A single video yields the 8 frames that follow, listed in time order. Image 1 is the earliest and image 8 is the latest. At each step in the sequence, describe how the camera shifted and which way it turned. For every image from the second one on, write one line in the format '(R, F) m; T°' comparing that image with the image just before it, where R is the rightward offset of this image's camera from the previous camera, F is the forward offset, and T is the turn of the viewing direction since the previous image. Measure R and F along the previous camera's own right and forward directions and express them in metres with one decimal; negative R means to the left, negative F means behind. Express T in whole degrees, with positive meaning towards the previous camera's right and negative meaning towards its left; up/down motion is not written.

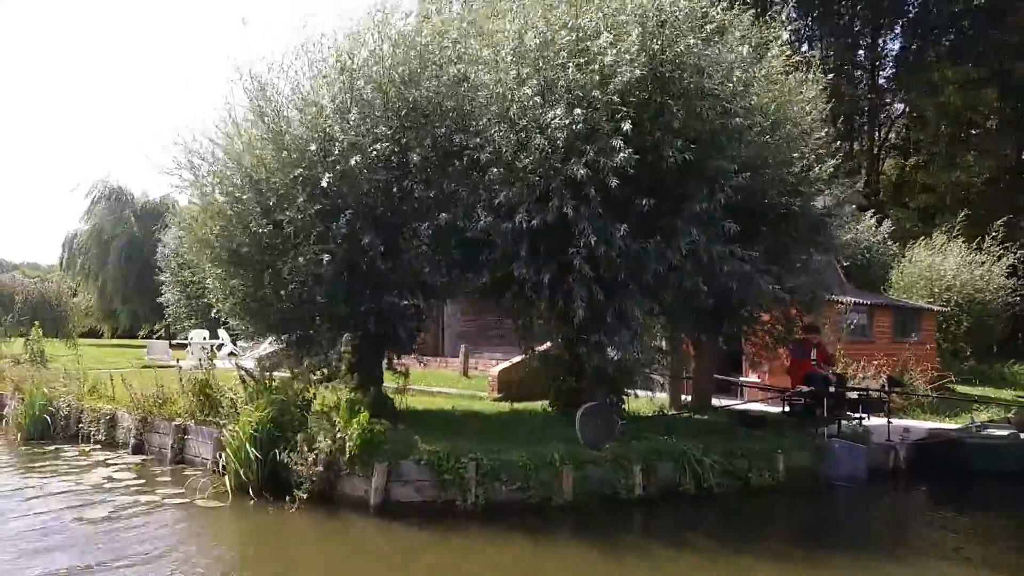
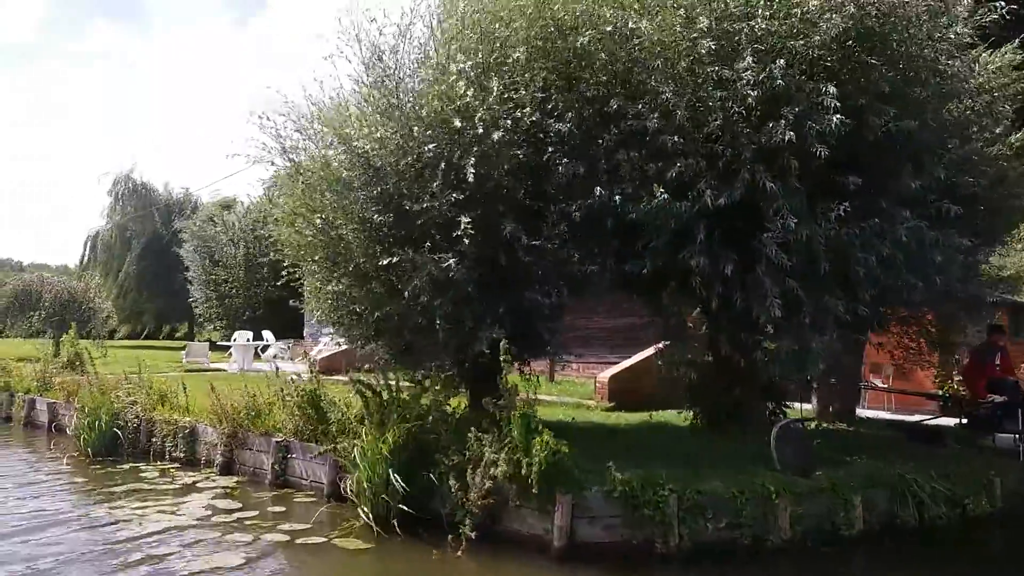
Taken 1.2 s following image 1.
(-2.1, +1.8) m; 0°
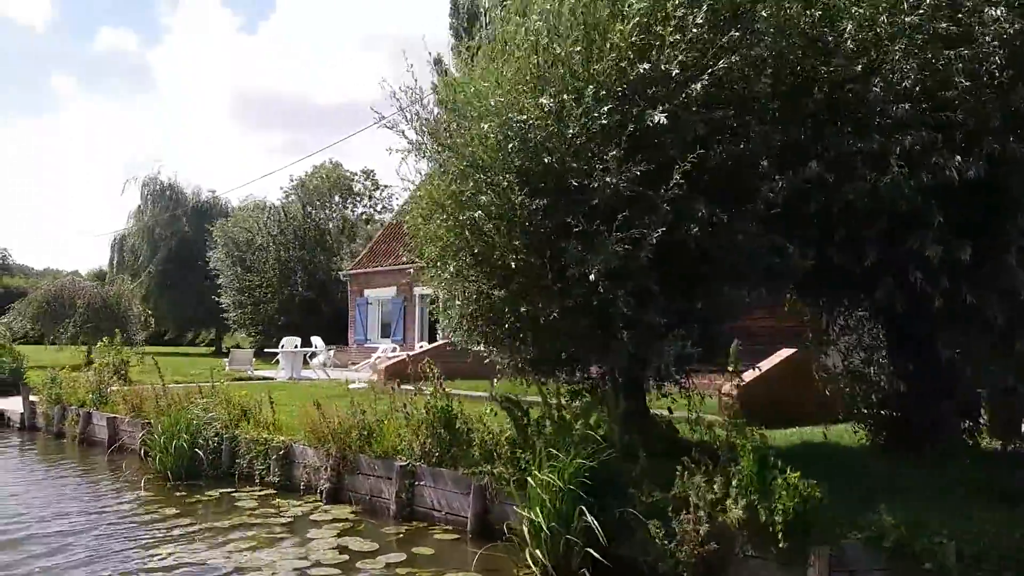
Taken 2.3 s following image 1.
(-1.8, +1.5) m; -1°
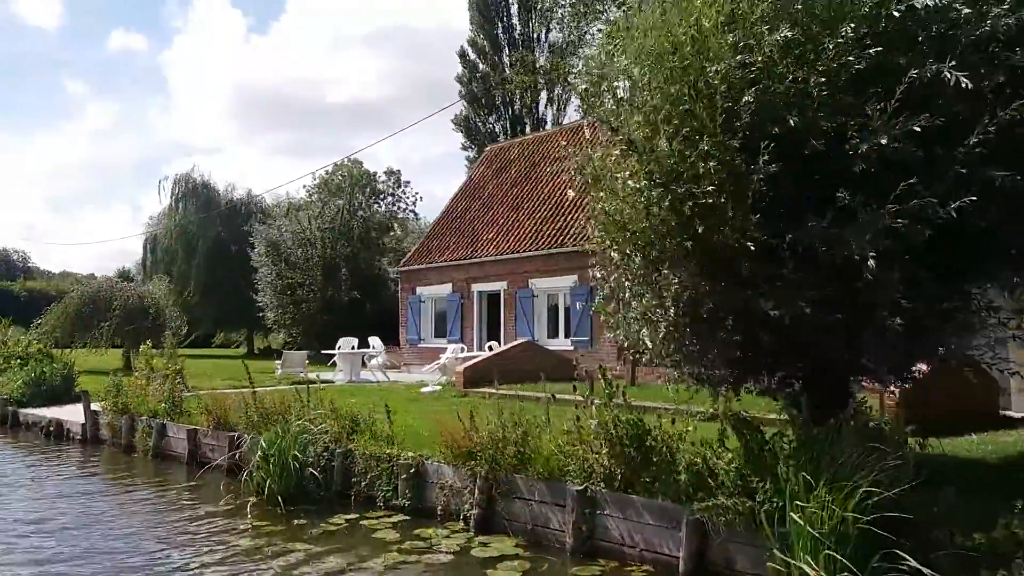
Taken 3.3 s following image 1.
(-1.8, +1.5) m; -1°
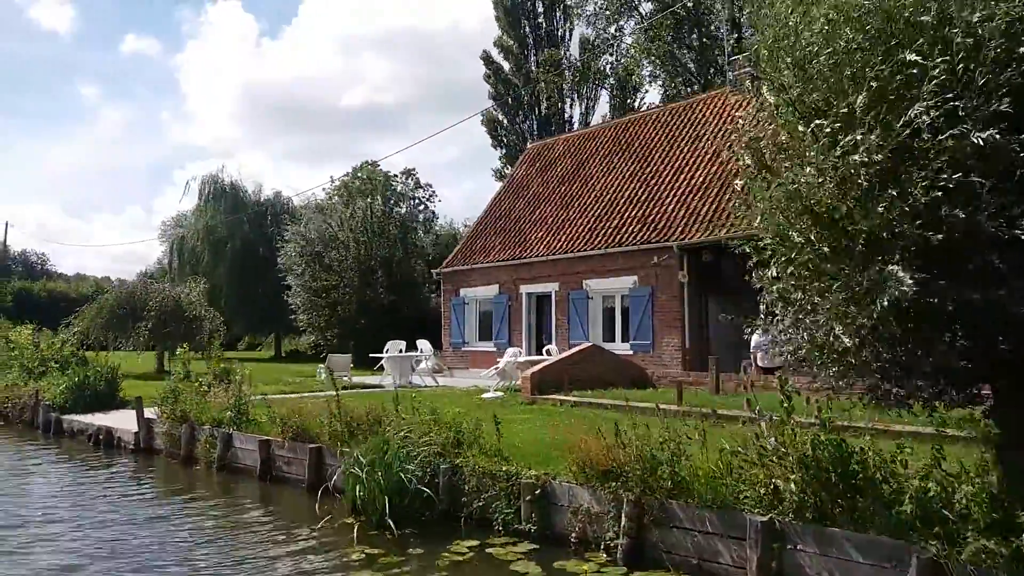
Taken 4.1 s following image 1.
(-1.4, +1.1) m; -1°
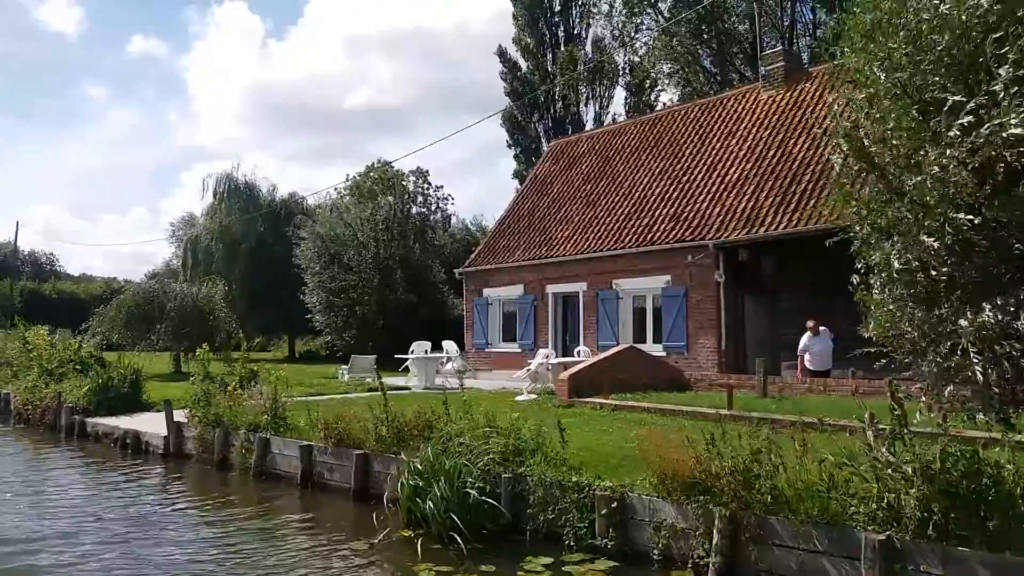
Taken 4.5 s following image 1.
(-0.7, +0.5) m; 0°
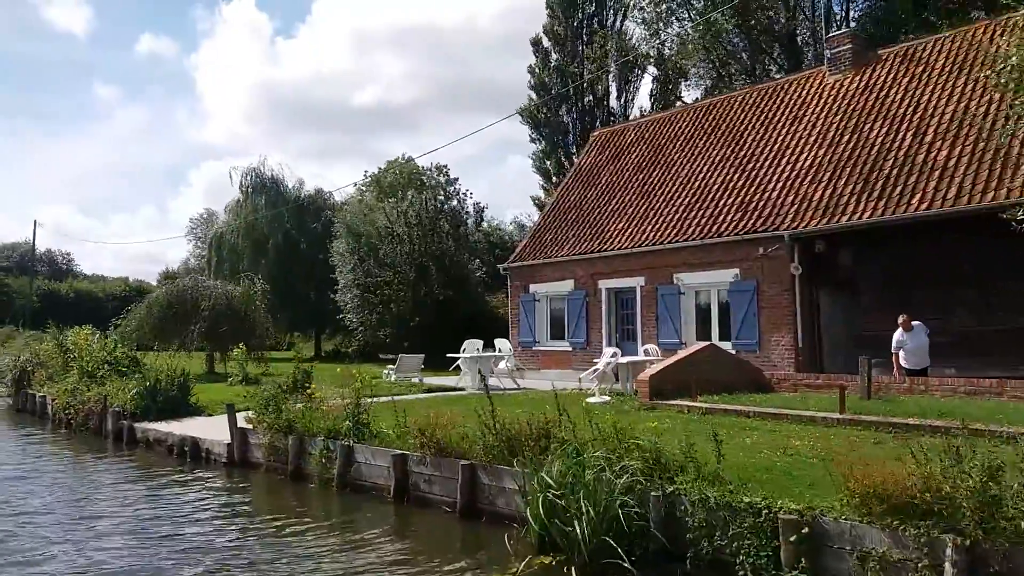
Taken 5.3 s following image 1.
(-1.4, +1.1) m; -1°
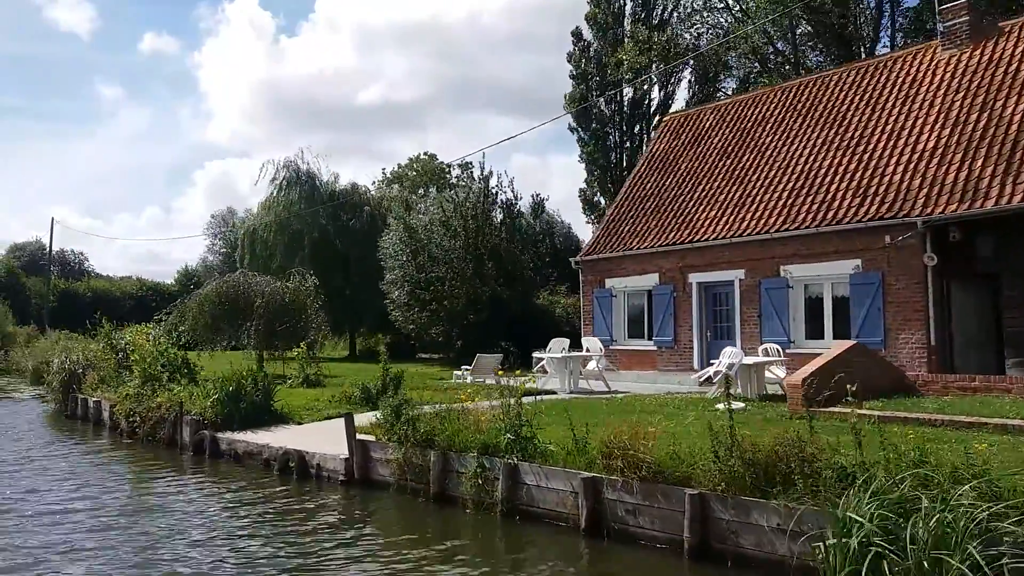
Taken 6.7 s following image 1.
(-2.3, +1.8) m; 0°
